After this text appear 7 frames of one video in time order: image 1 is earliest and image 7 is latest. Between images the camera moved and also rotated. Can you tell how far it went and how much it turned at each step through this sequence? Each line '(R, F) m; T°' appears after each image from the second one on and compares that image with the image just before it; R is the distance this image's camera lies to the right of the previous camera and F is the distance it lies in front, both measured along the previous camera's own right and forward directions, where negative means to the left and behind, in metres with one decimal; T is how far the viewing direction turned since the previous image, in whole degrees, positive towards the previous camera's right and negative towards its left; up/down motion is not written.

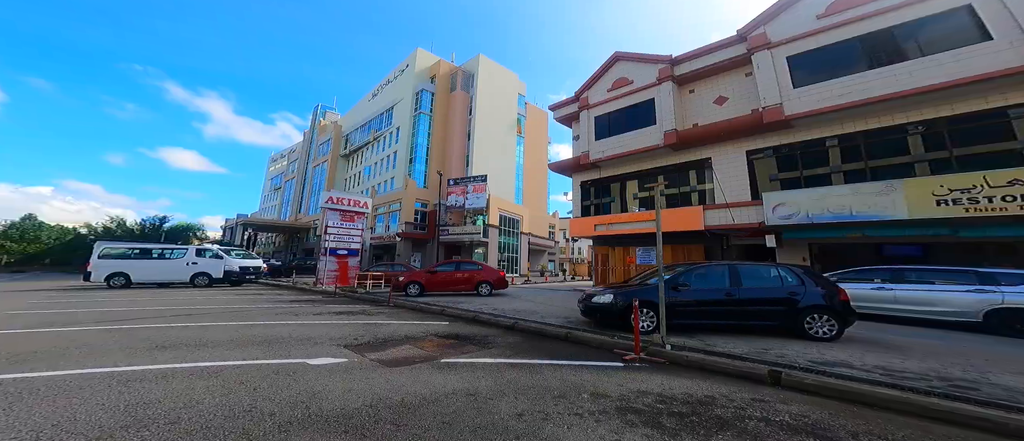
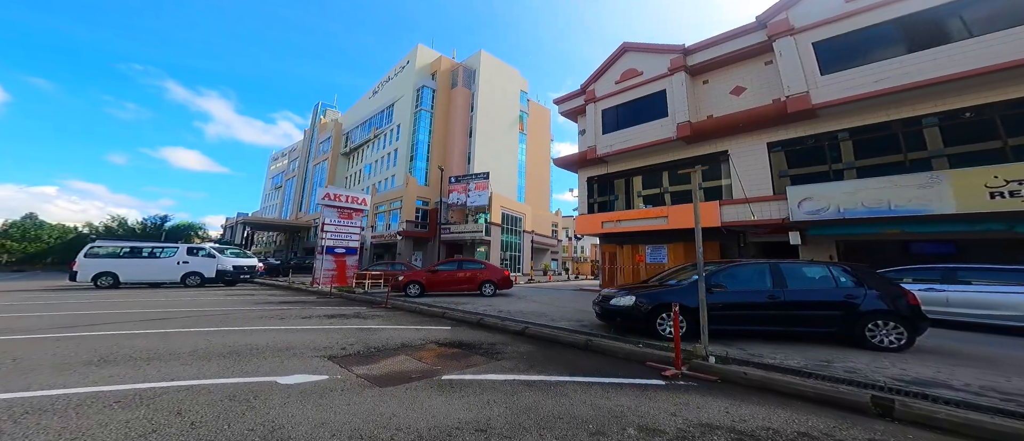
(-0.1, +0.7) m; 0°
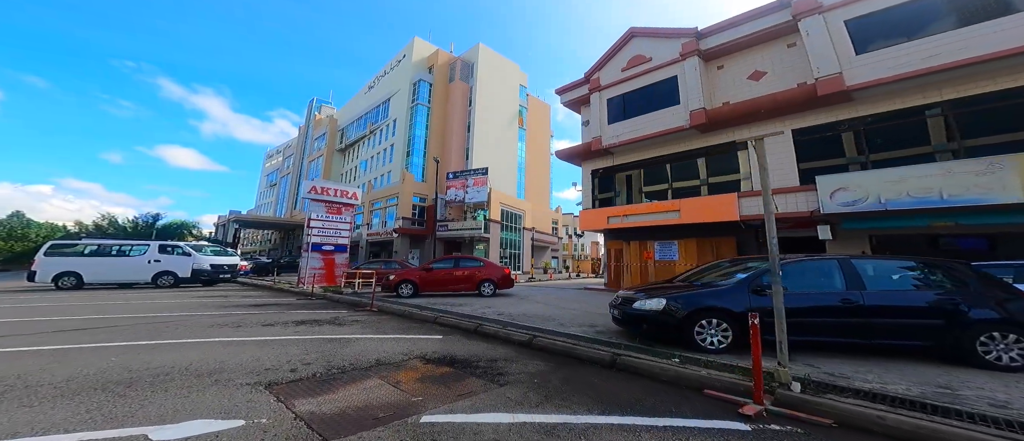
(-0.1, +1.0) m; 0°
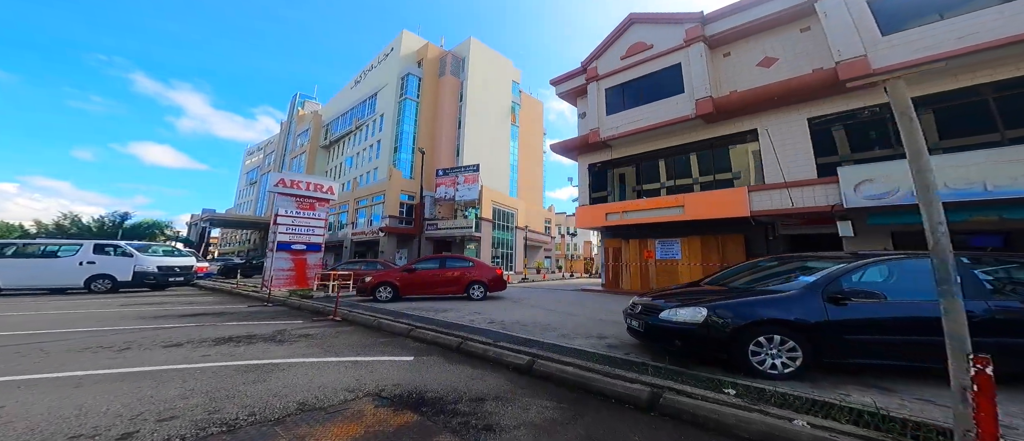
(0.0, +1.1) m; +2°
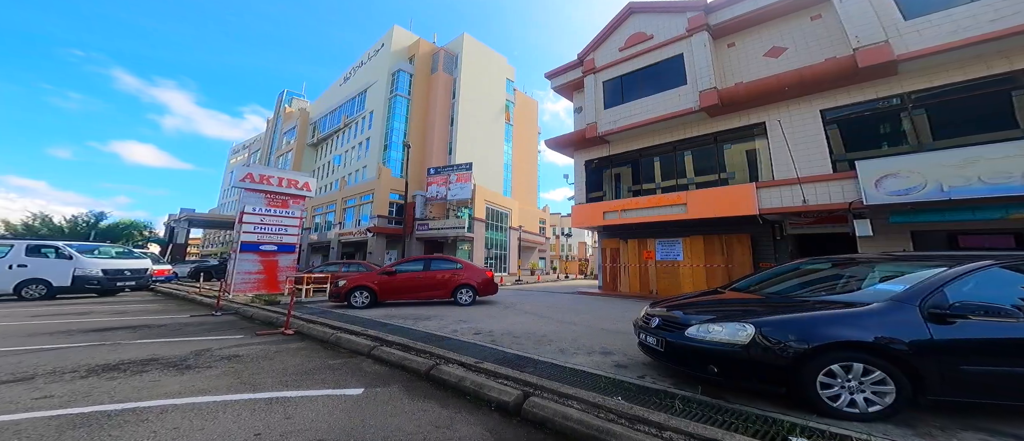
(+0.1, +0.9) m; +1°
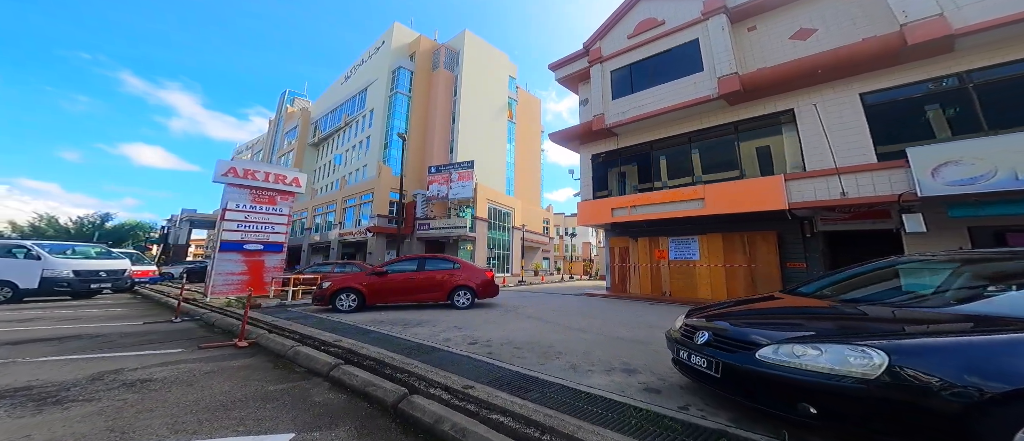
(+0.1, +0.9) m; -1°
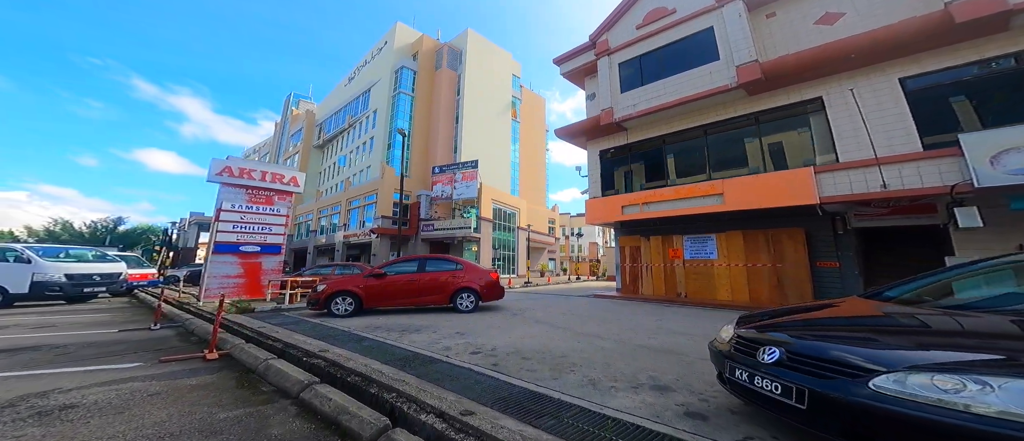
(0.0, +0.6) m; -1°
